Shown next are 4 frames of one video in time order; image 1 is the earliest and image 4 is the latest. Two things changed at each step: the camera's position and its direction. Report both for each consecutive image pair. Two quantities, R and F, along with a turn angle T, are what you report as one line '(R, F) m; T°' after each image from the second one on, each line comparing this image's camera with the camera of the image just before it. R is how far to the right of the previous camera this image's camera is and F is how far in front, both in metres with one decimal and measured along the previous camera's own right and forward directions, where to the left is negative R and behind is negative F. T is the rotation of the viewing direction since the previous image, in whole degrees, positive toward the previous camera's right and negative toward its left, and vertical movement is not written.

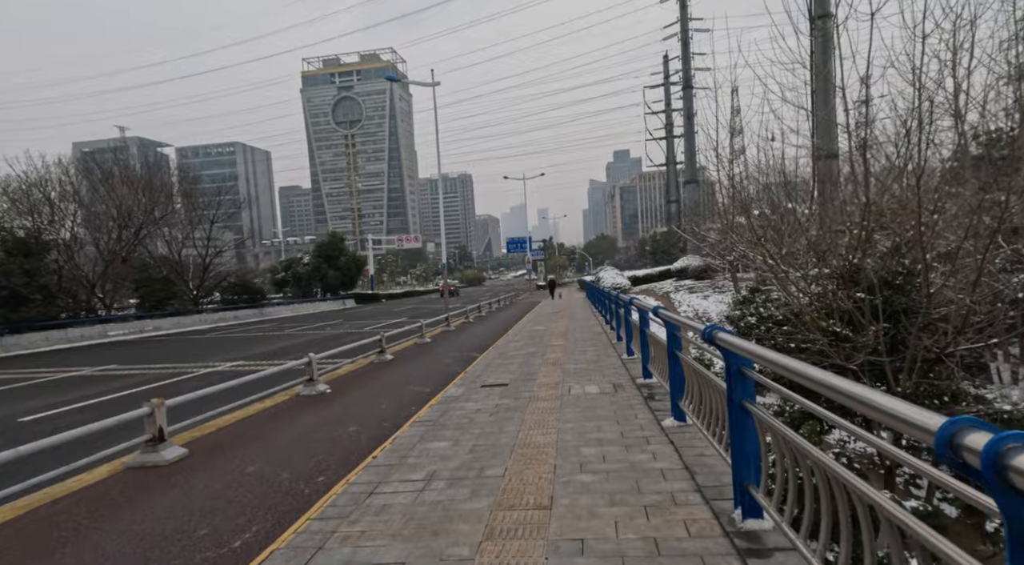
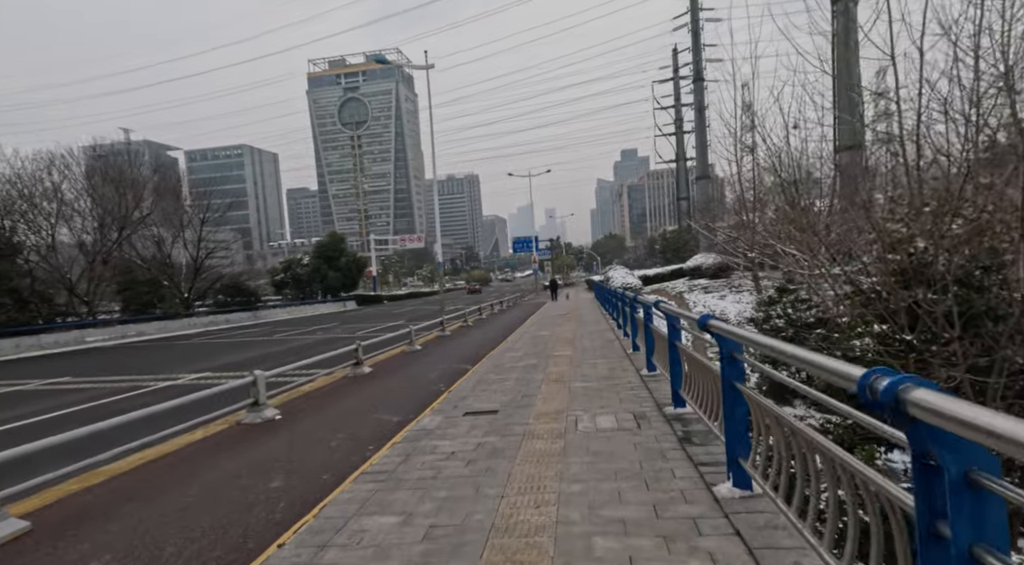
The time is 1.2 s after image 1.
(+0.2, +1.5) m; -1°
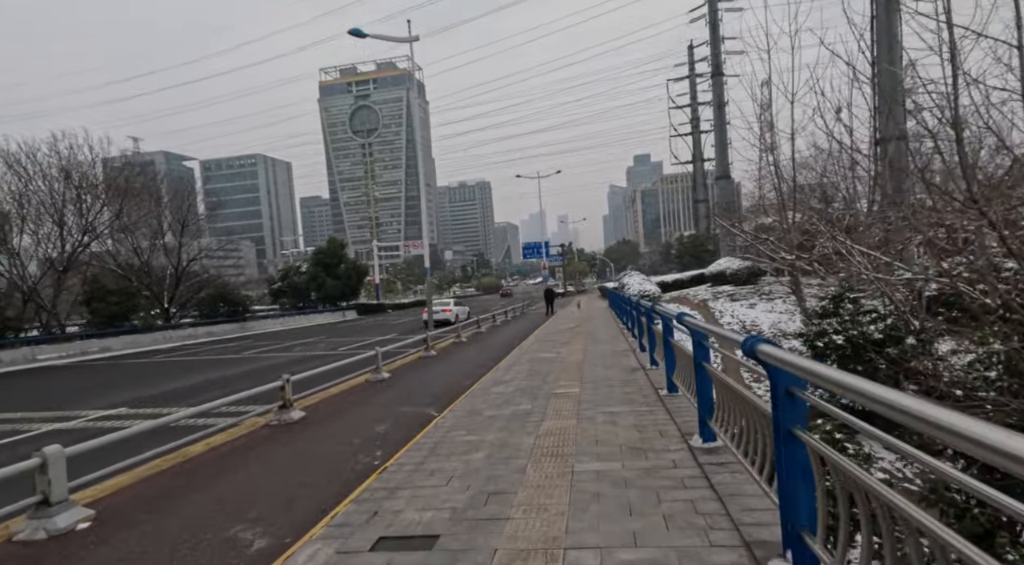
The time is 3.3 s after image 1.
(+0.3, +2.5) m; -1°
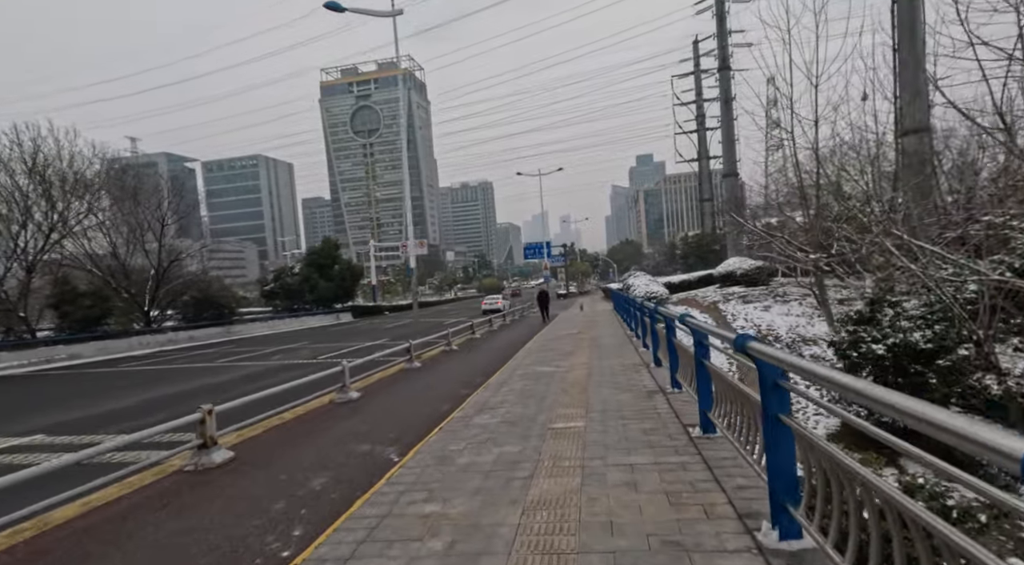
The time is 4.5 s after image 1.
(+0.1, +1.5) m; 0°
